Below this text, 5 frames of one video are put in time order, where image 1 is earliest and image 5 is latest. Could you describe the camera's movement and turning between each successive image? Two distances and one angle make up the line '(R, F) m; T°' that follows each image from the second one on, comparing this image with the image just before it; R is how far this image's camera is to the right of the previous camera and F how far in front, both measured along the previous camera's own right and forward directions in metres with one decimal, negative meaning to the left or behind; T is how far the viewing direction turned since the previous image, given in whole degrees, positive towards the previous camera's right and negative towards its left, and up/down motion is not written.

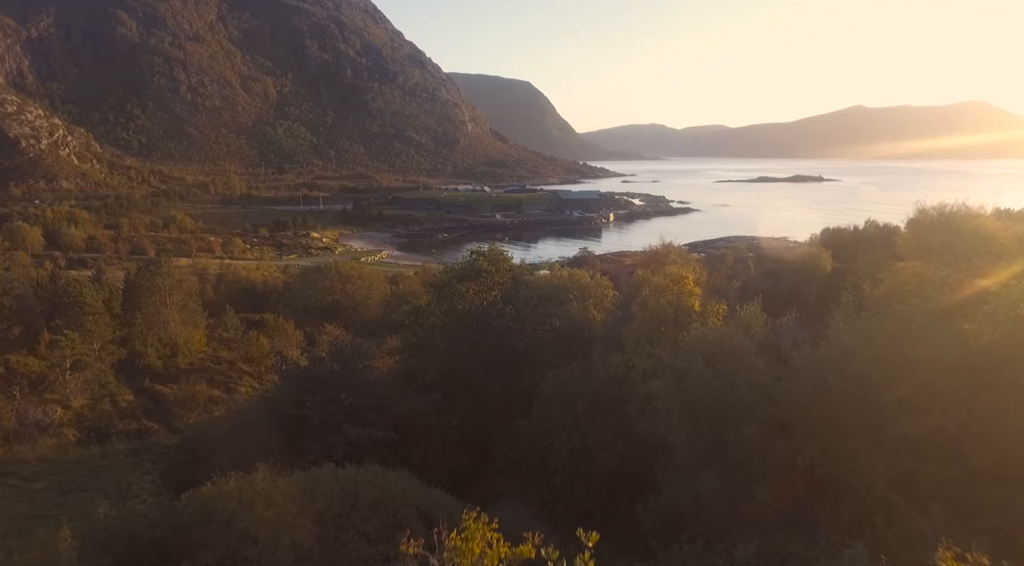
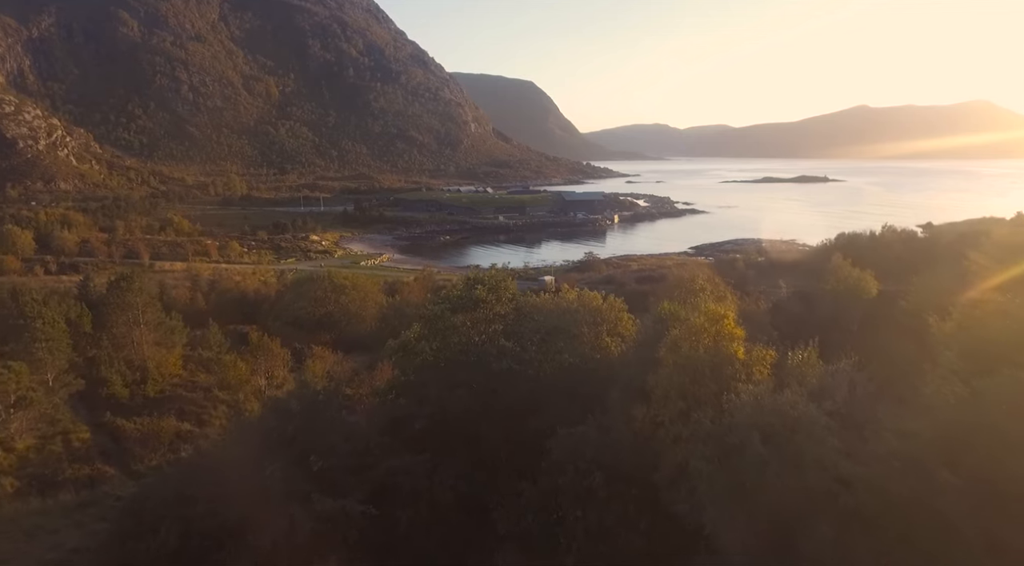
(0.0, +1.1) m; 0°
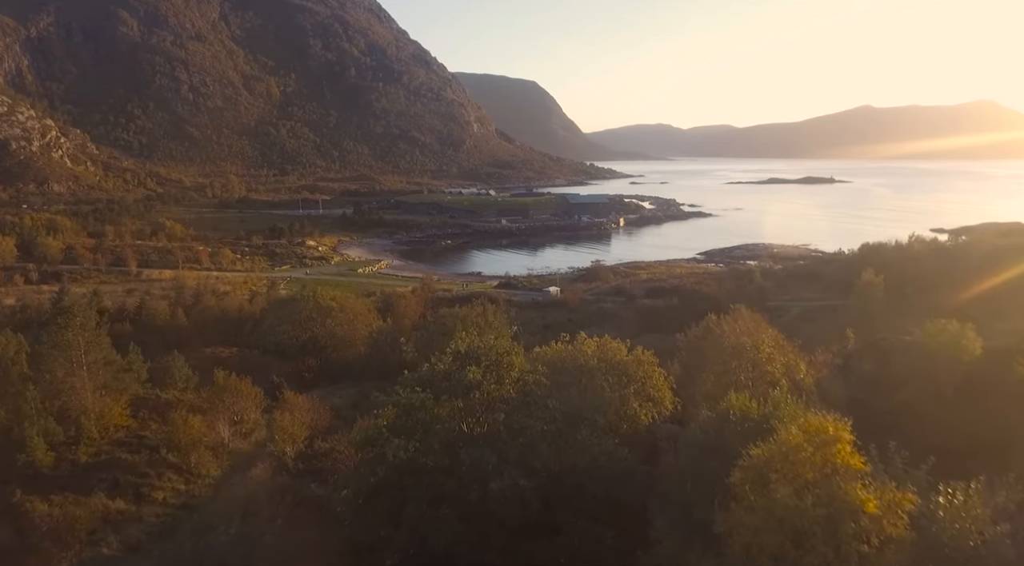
(0.0, +1.8) m; 0°
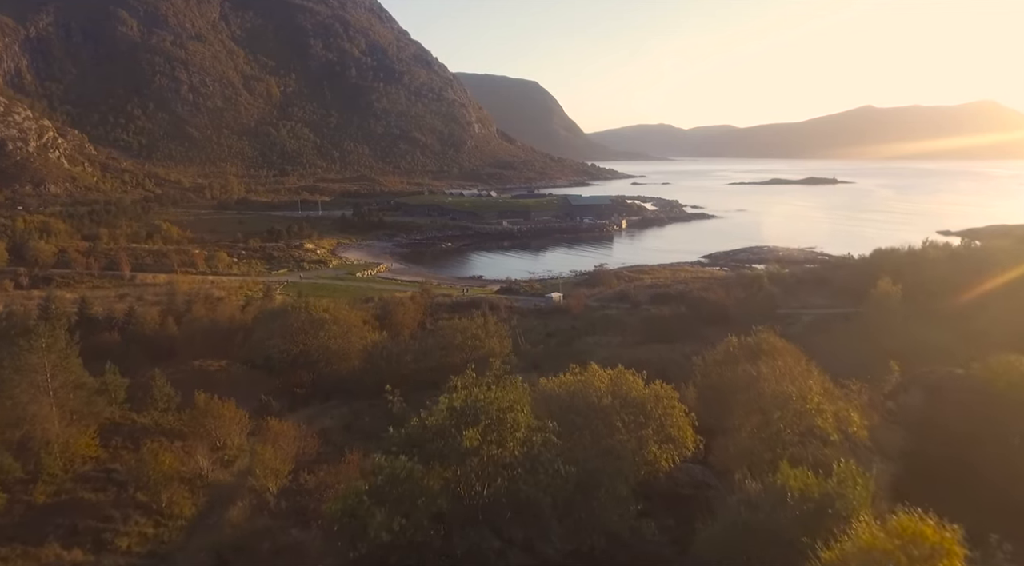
(0.0, +0.8) m; 0°
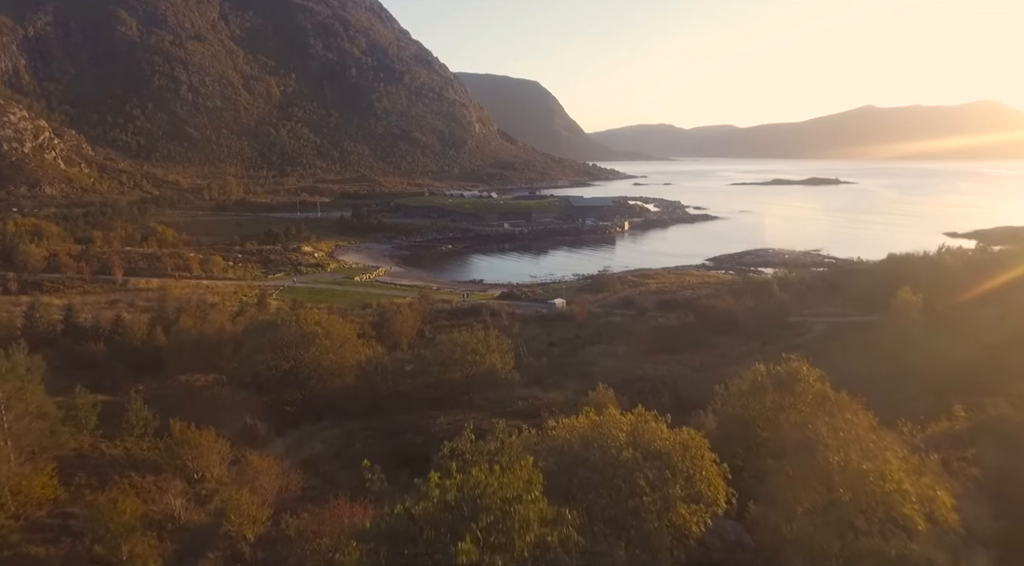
(0.0, +0.9) m; 0°
